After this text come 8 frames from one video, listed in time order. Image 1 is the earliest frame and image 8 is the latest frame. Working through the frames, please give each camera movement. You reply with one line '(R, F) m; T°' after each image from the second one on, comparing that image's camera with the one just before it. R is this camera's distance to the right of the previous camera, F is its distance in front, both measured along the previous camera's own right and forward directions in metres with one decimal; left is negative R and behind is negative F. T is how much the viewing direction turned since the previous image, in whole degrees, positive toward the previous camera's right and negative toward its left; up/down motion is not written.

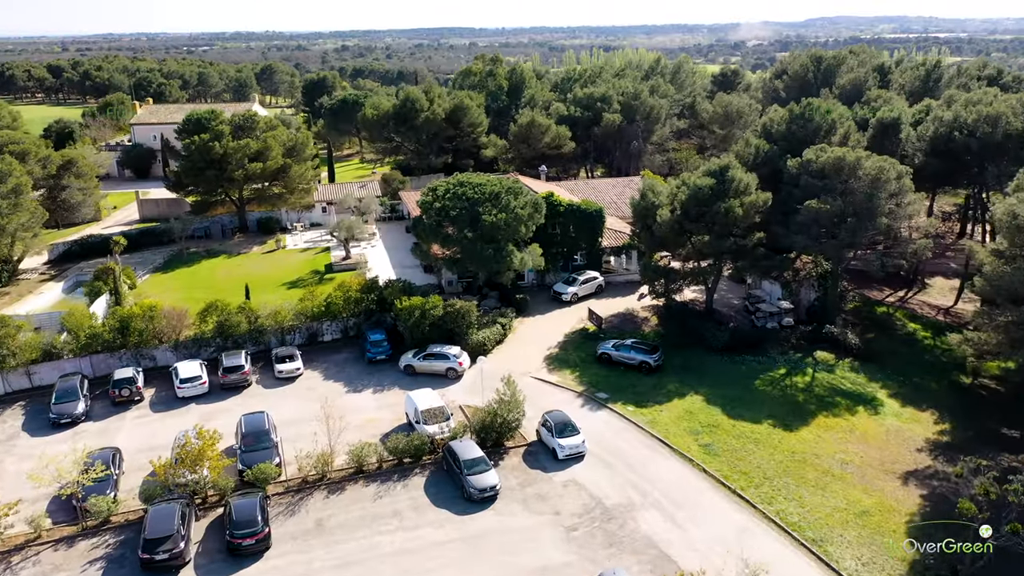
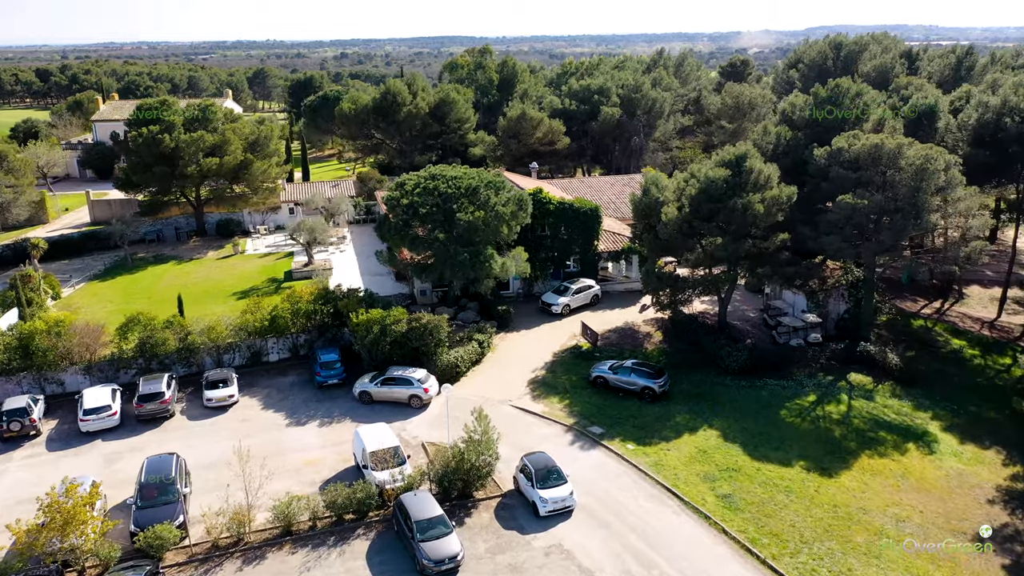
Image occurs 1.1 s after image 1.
(+0.8, +5.3) m; 0°
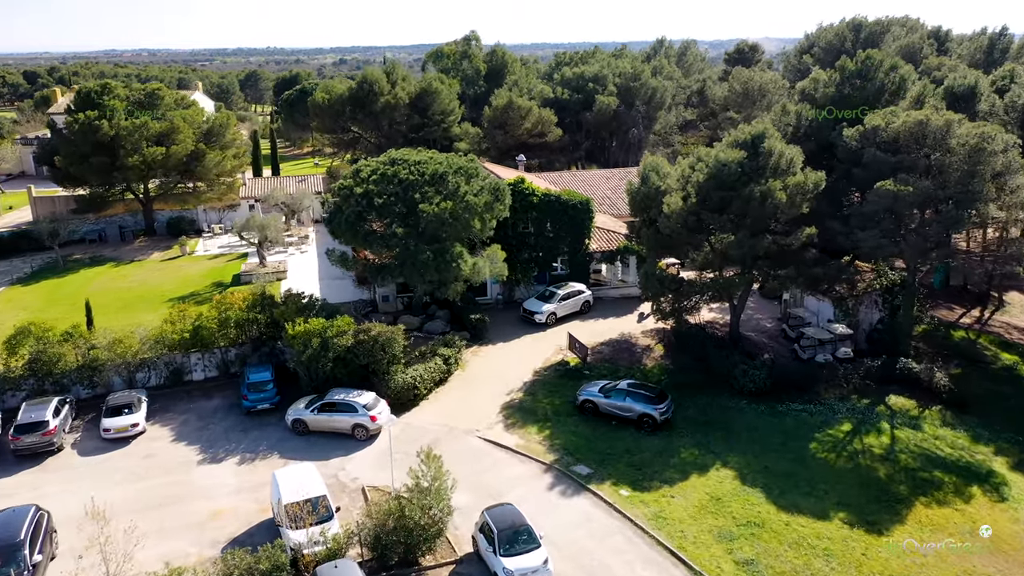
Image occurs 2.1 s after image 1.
(+0.9, +5.0) m; 0°
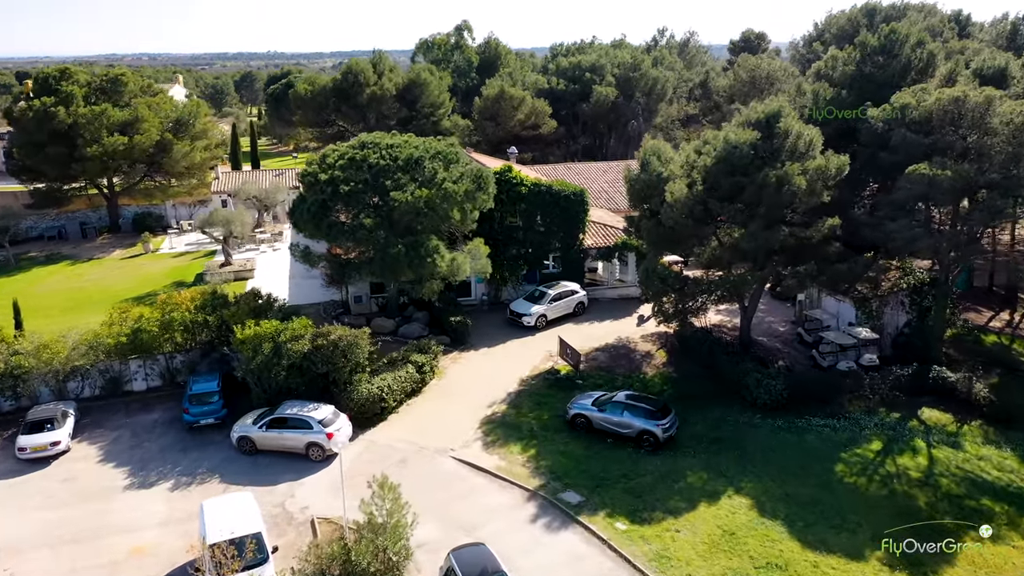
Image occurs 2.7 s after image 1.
(+0.5, +2.9) m; 0°
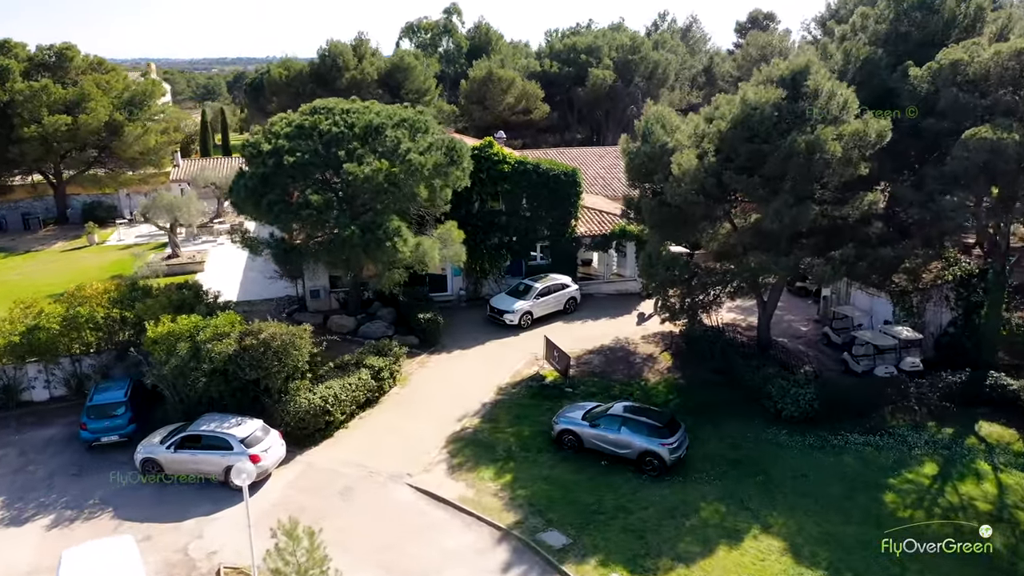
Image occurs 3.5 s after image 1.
(+0.5, +3.7) m; 0°
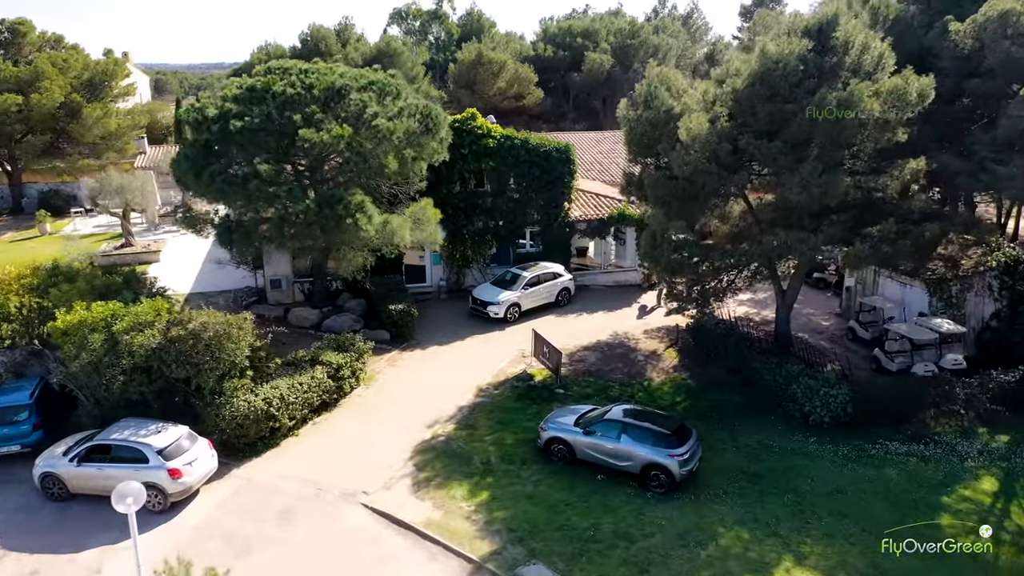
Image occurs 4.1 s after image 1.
(+0.3, +2.6) m; 0°
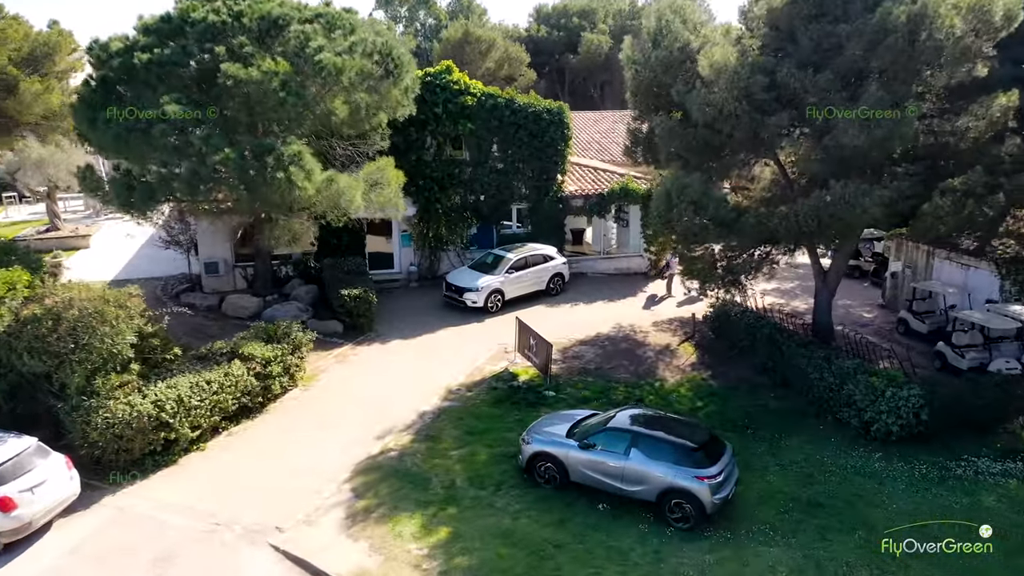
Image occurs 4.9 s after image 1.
(+0.3, +3.5) m; 0°
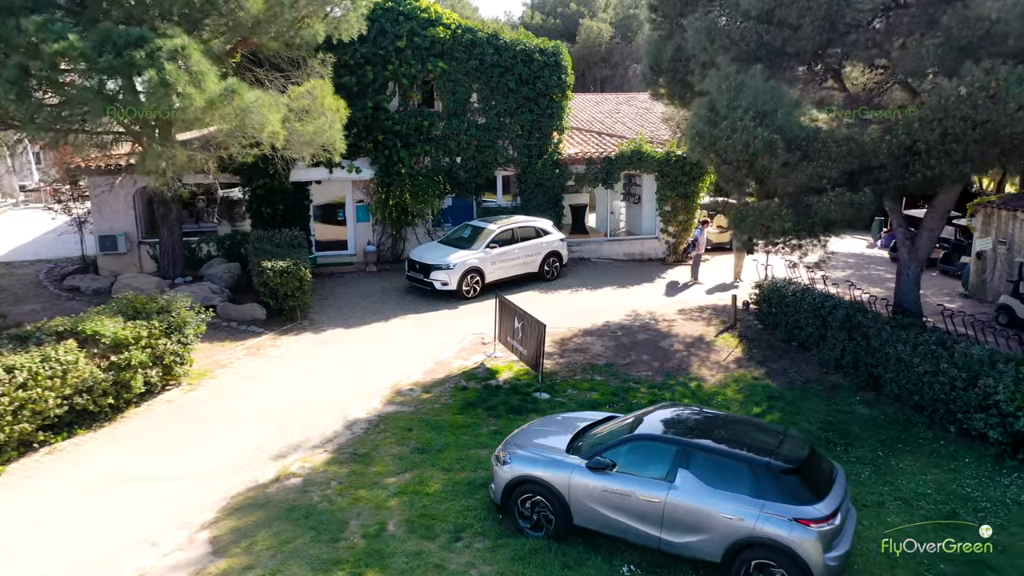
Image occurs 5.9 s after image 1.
(+0.2, +4.0) m; 0°
